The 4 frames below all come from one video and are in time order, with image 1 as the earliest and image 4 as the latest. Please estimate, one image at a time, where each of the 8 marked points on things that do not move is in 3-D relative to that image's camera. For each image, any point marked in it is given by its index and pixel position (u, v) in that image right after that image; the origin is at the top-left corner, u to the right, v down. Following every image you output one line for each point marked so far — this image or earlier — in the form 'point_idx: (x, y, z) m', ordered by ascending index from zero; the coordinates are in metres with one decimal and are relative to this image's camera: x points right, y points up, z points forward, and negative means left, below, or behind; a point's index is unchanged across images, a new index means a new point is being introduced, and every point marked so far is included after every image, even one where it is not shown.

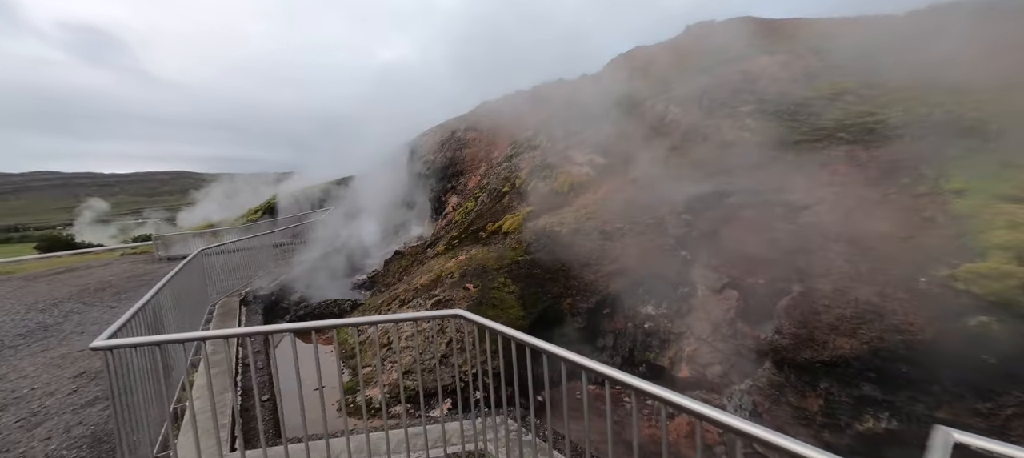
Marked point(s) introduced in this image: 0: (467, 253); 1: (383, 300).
0: (-1.0, -0.5, +8.2) m
1: (-2.8, -1.5, +8.0) m
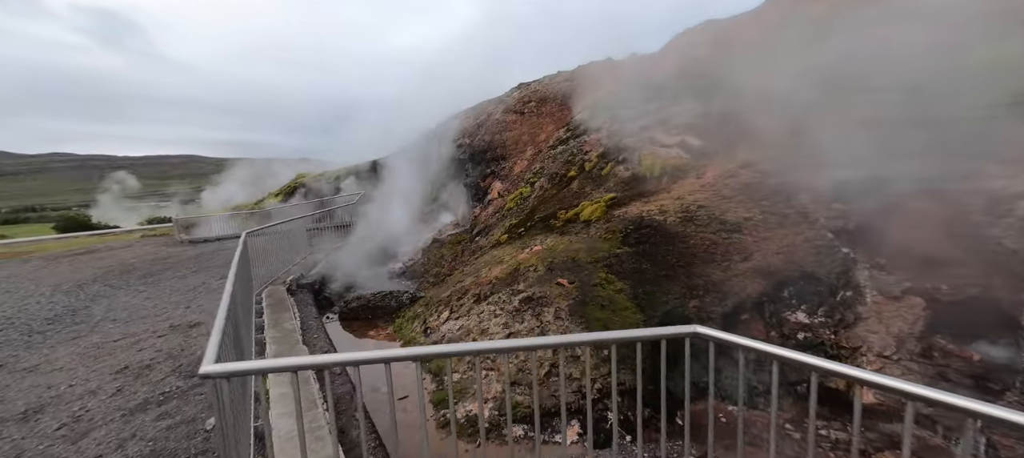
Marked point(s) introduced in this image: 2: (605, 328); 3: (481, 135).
0: (+0.6, -0.3, +7.3) m
1: (-1.2, -1.2, +7.2) m
2: (+1.2, -1.3, +4.8) m
3: (-1.4, +4.3, +17.0) m
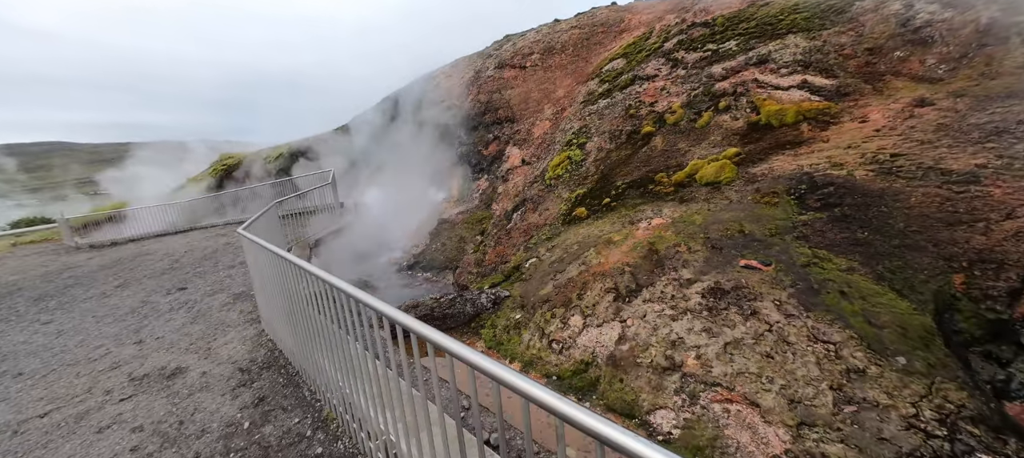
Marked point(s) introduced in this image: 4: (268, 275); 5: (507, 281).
0: (+2.3, +0.2, +5.8) m
1: (+0.6, -0.9, +5.4) m
2: (+3.4, -0.9, +3.5) m
3: (-1.6, +5.2, +14.7) m
4: (-3.7, -0.6, +5.6) m
5: (-0.1, -1.0, +6.8) m
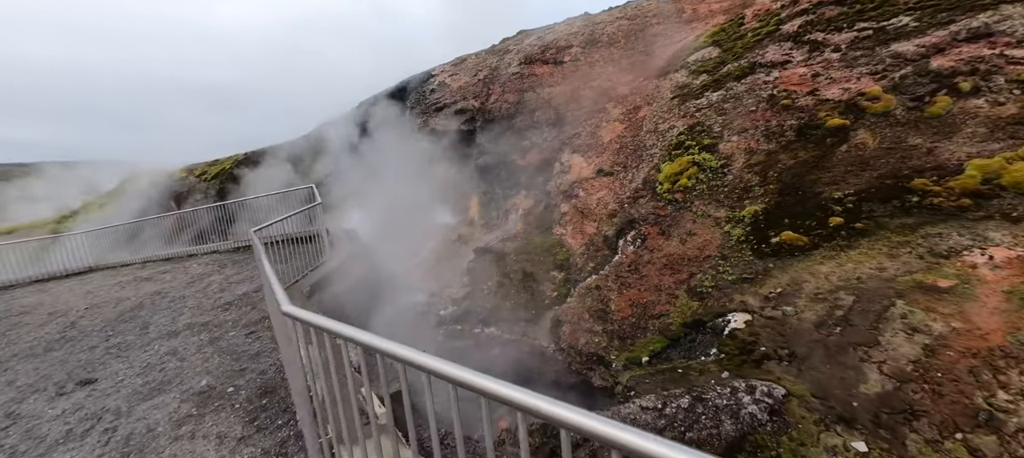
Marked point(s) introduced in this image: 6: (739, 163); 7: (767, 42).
0: (+4.7, -0.1, +3.6) m
1: (+3.1, -1.3, +3.0) m
2: (+6.1, -1.1, +1.5) m
3: (-0.6, +4.3, +12.1) m
4: (-1.2, -1.1, +2.5) m
5: (+2.2, -1.4, +4.2) m
6: (+3.7, +1.1, +6.1) m
7: (+5.2, +3.8, +7.7) m
